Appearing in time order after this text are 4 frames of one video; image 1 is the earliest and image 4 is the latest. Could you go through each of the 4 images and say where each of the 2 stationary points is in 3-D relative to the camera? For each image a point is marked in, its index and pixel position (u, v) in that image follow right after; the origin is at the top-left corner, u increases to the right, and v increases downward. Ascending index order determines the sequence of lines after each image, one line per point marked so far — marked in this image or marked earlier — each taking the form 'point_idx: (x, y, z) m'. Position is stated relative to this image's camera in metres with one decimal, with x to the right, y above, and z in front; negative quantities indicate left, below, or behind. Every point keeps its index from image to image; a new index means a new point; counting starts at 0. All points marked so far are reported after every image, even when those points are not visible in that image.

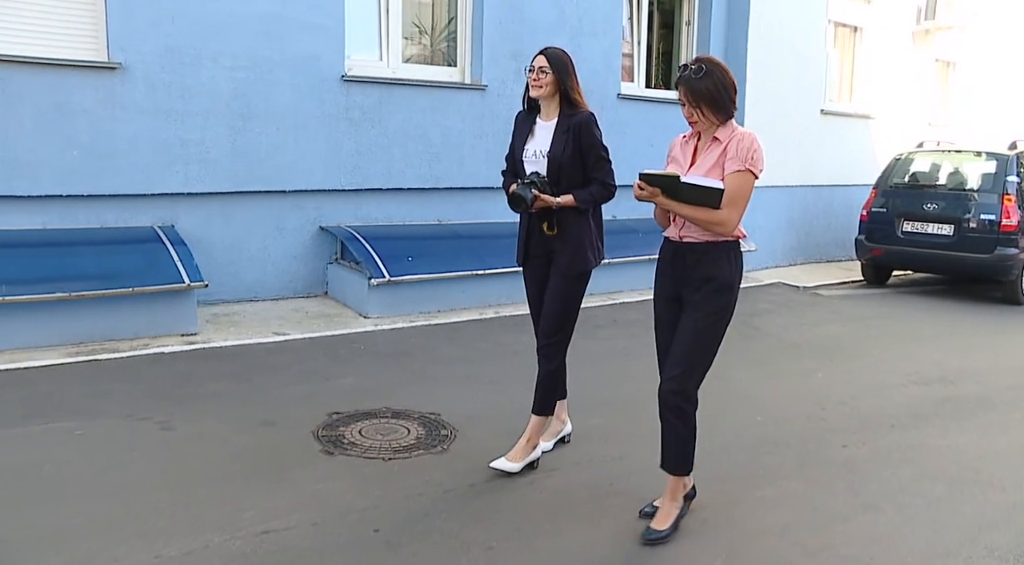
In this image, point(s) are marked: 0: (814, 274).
0: (+3.8, +0.1, +10.7) m
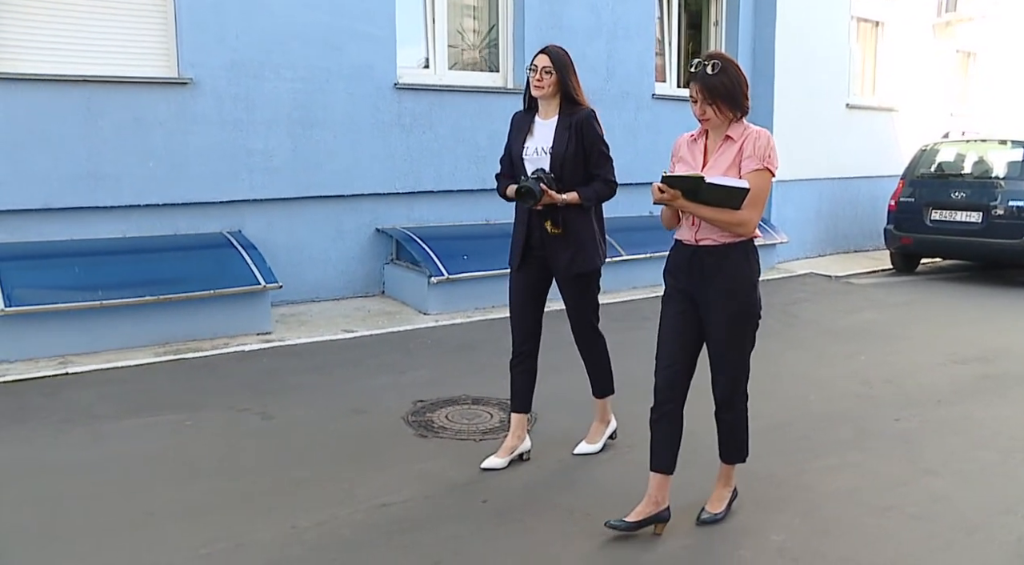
0: (+4.3, +0.2, +11.0) m
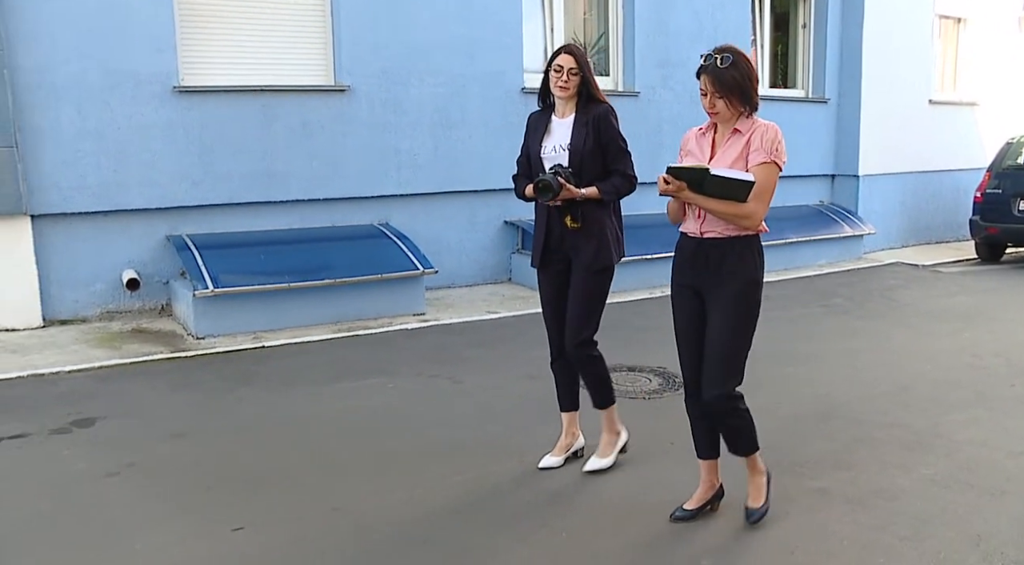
0: (+5.6, +0.4, +11.5) m
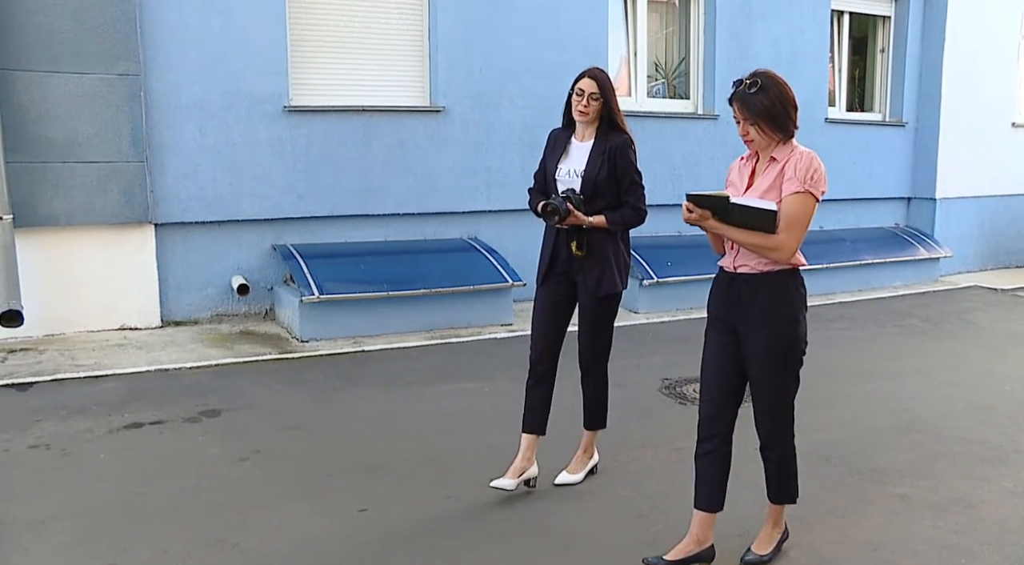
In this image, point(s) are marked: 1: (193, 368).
0: (+6.6, +0.1, +11.4) m
1: (-2.3, -0.6, +6.3) m
